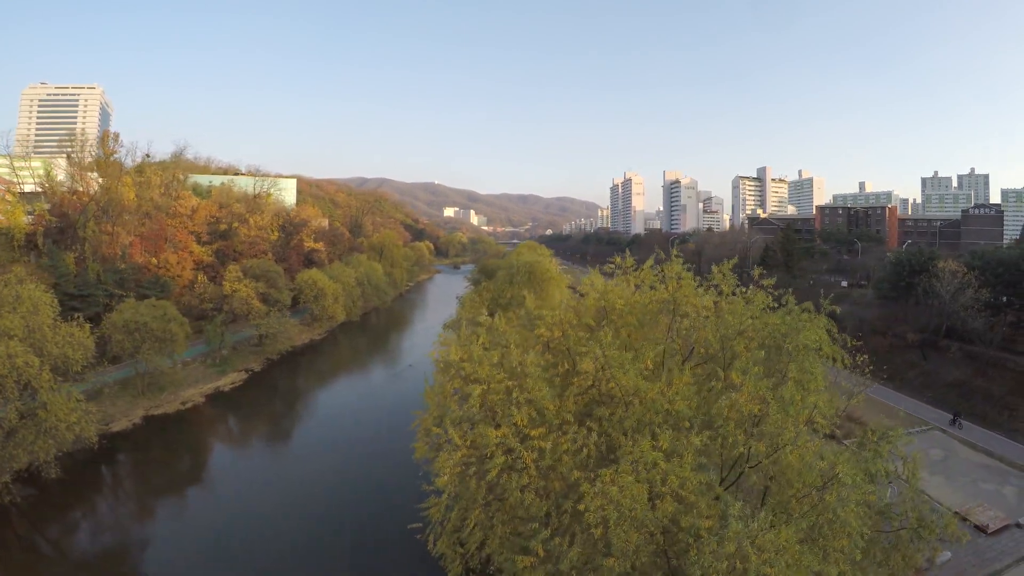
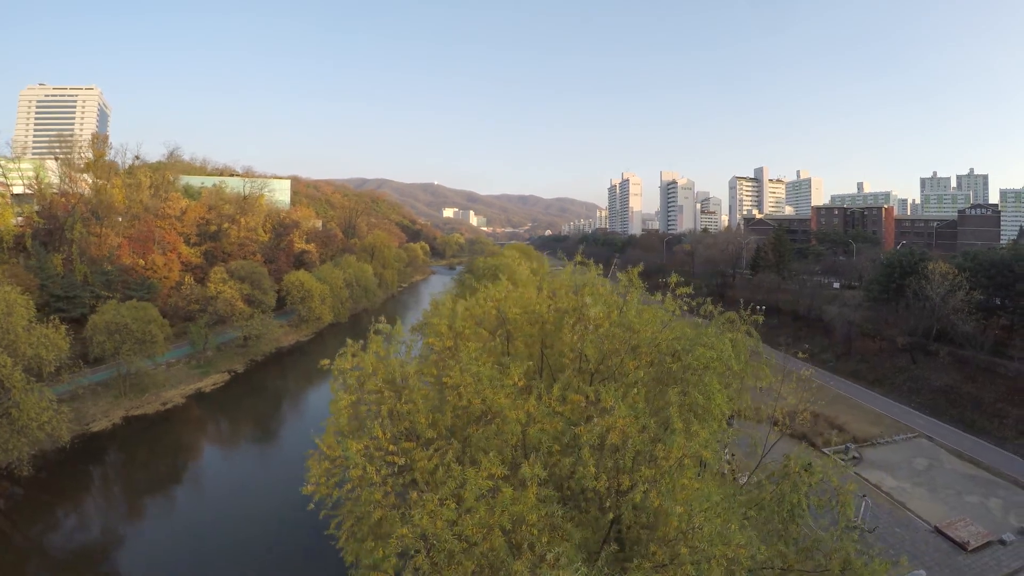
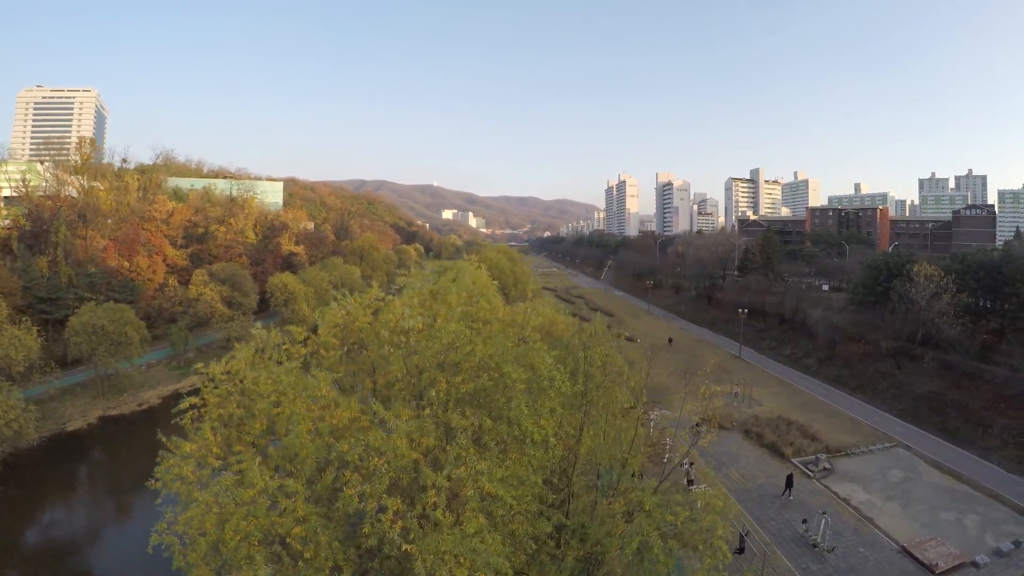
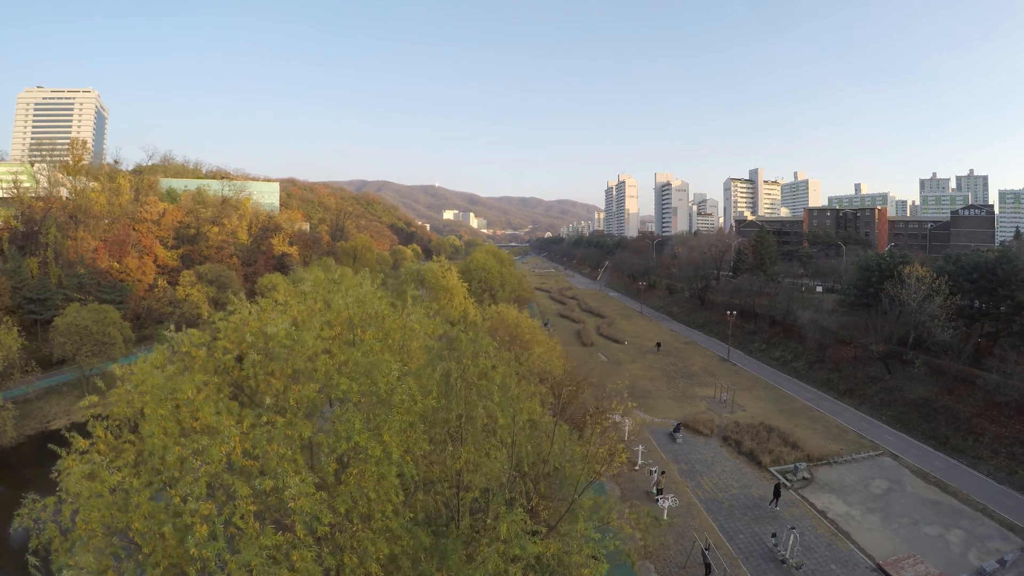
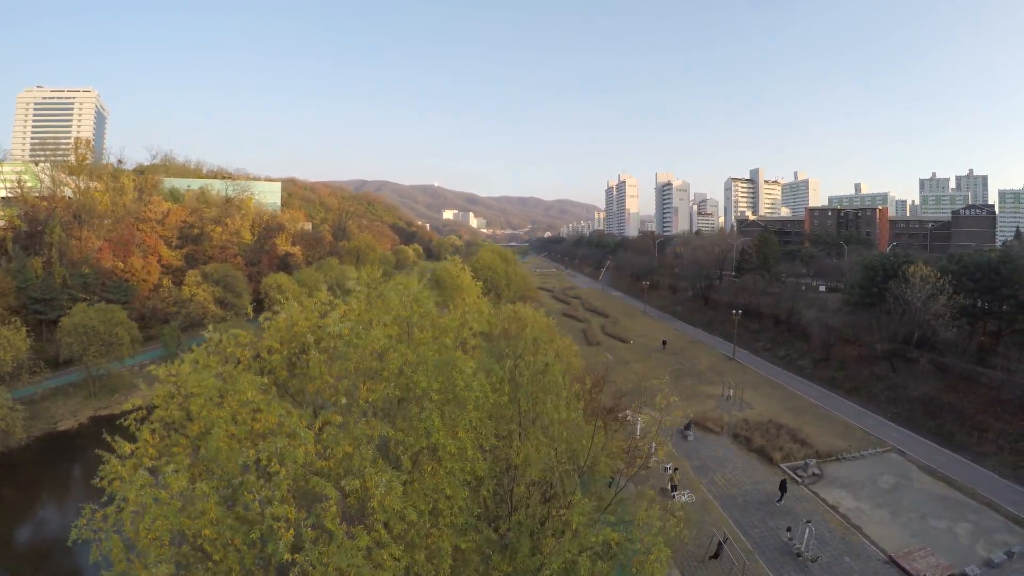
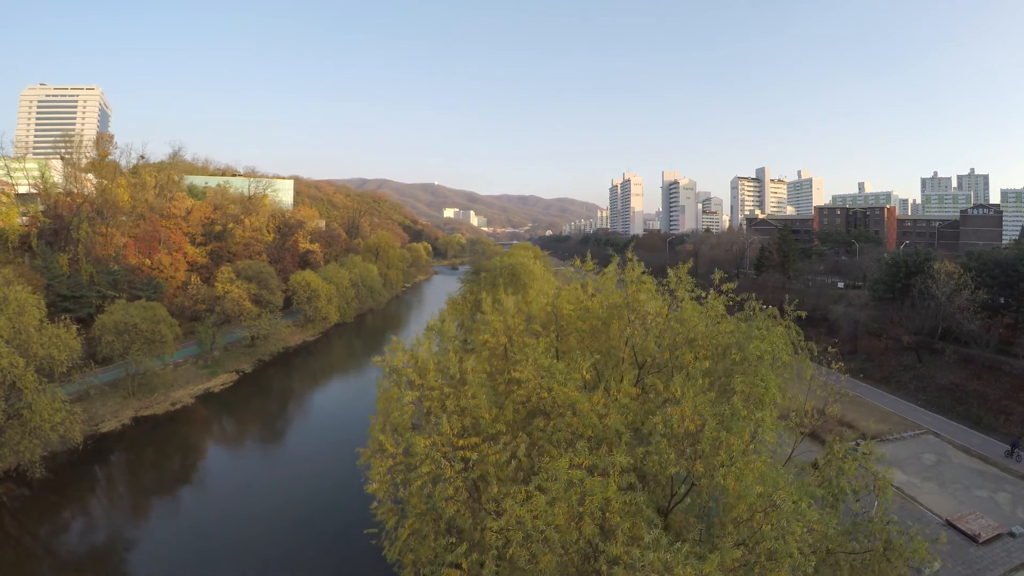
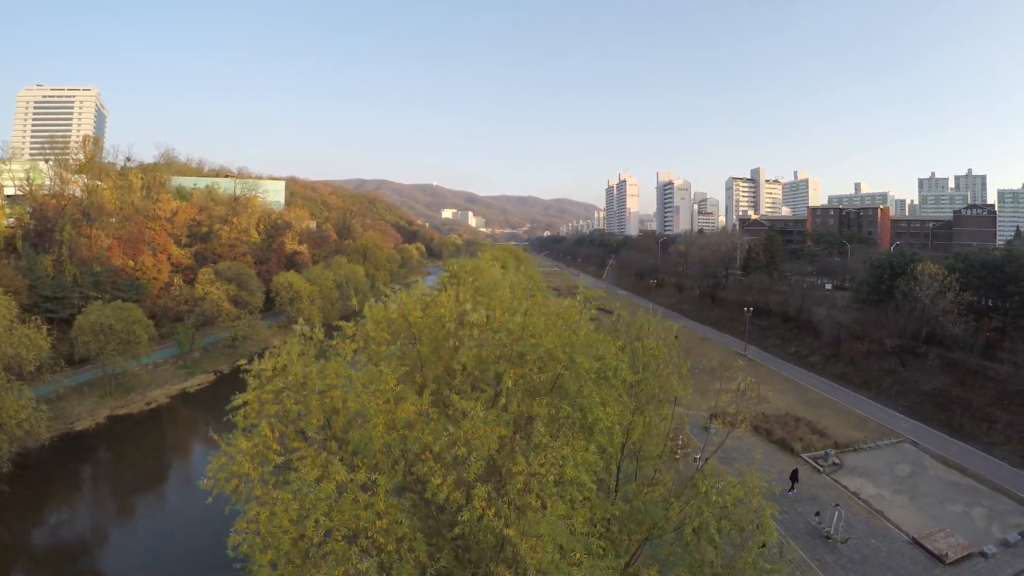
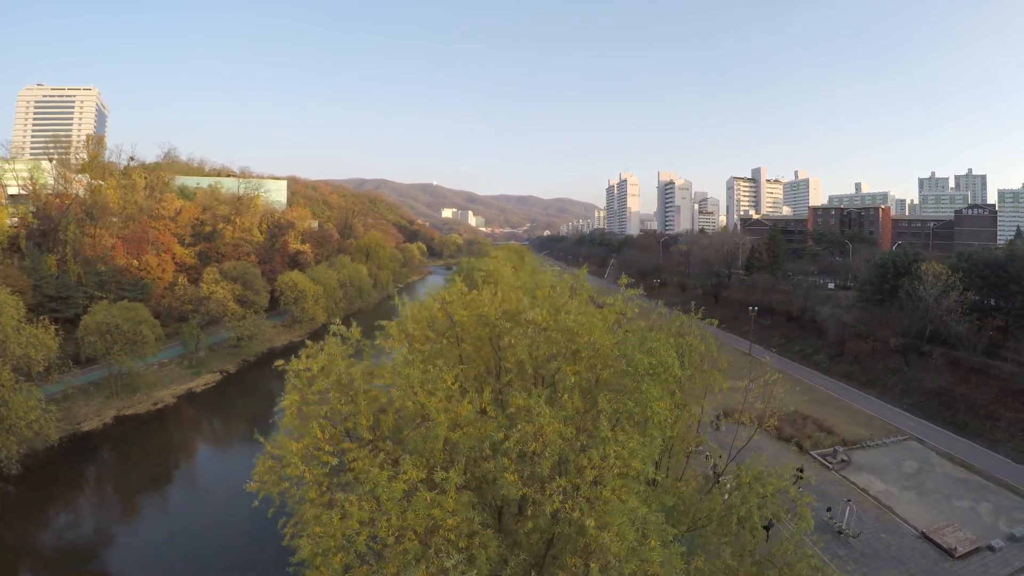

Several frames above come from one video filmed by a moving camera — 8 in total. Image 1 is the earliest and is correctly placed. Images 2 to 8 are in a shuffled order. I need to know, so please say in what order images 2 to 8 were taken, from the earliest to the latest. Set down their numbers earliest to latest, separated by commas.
6, 2, 8, 7, 3, 5, 4
